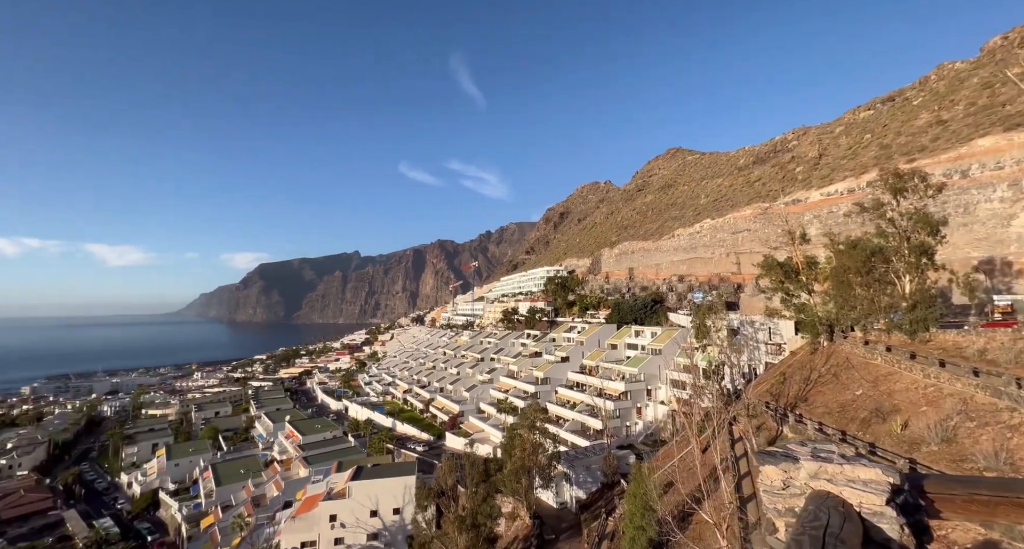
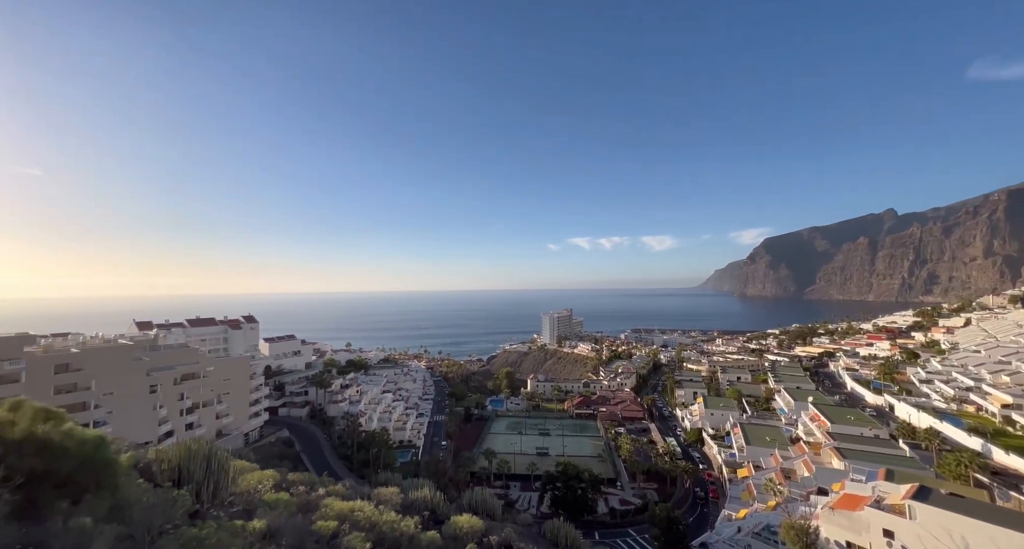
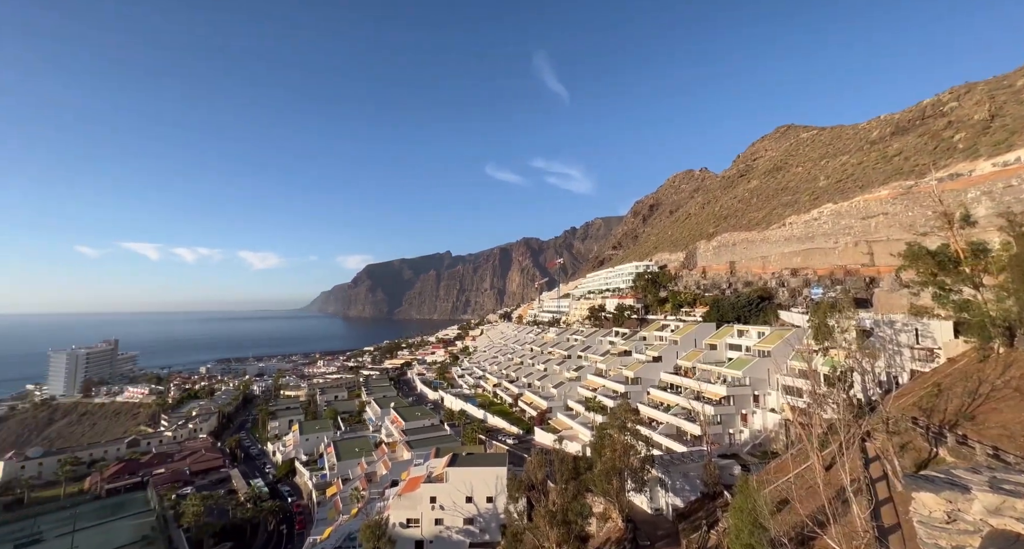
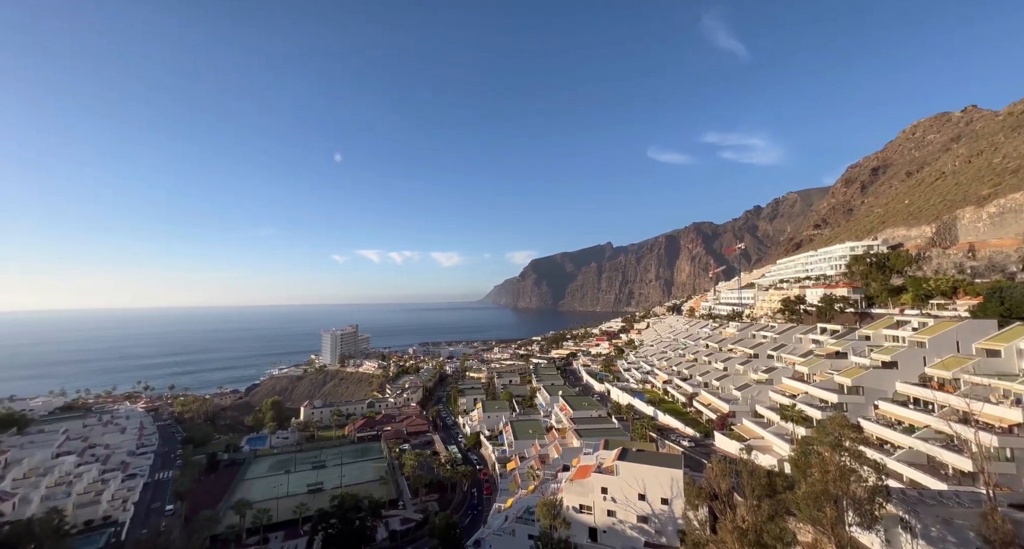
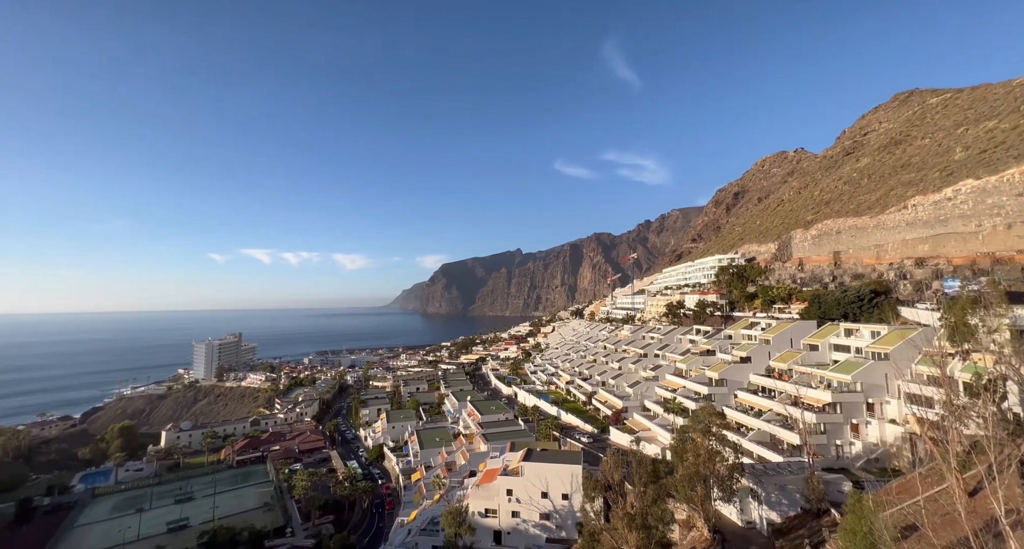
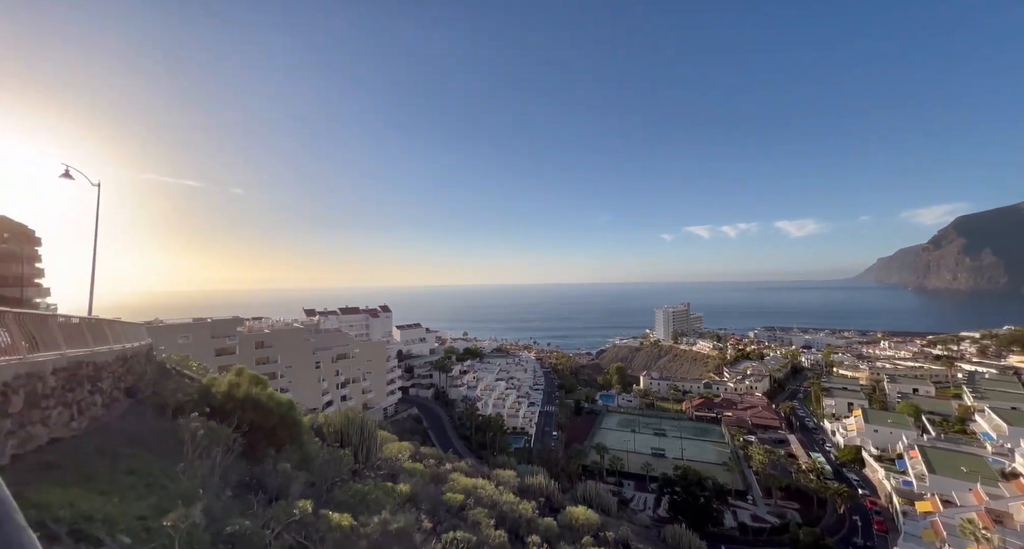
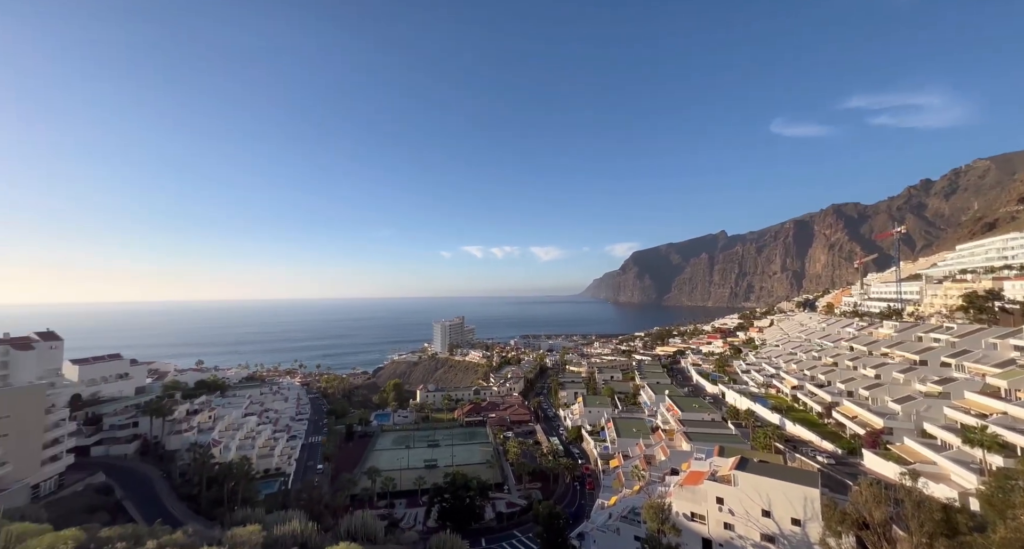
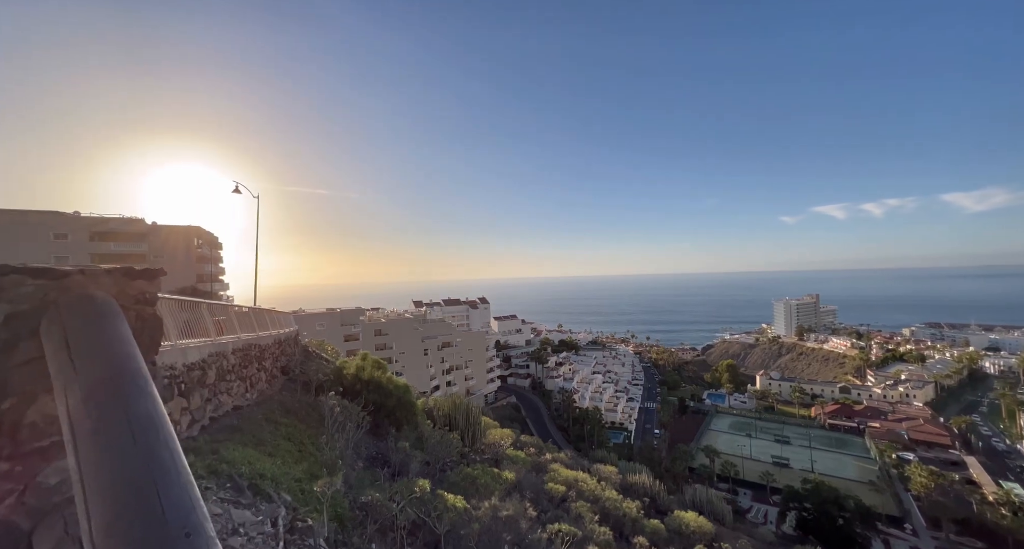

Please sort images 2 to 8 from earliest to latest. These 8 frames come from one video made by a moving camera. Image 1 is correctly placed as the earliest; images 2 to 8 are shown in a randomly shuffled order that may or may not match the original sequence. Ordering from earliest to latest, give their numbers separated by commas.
3, 5, 4, 7, 2, 6, 8
